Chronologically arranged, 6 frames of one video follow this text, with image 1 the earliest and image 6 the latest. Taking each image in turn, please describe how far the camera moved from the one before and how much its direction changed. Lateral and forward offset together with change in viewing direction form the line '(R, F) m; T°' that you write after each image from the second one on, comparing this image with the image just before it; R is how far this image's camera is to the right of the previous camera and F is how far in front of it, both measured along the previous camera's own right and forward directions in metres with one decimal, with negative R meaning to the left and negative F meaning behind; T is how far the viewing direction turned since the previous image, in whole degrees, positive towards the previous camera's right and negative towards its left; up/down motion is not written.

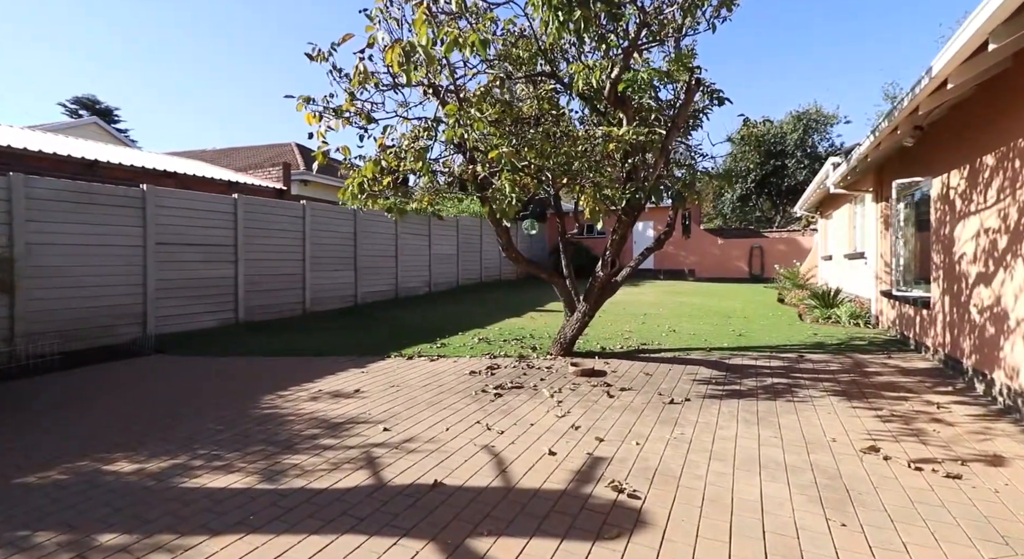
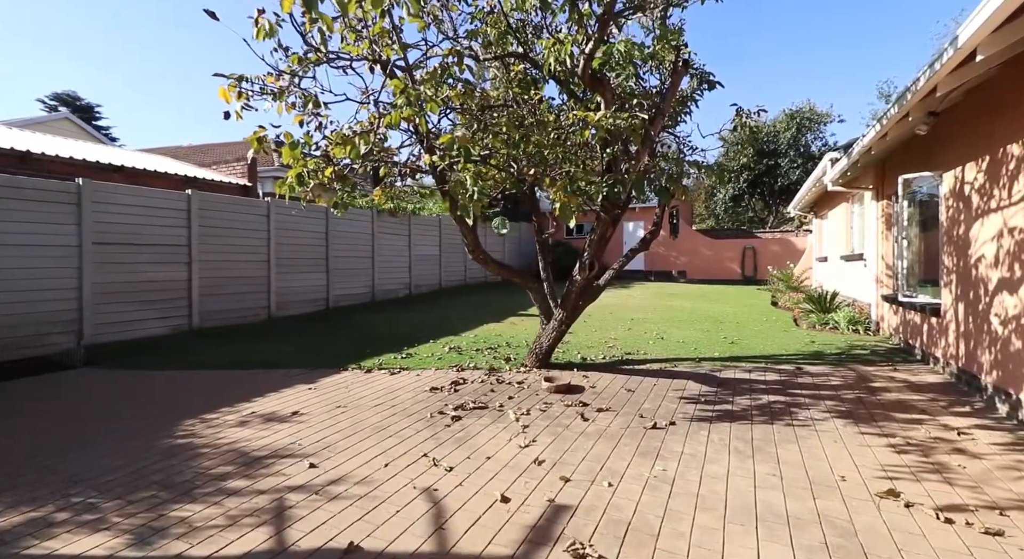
(+0.3, +0.7) m; +1°
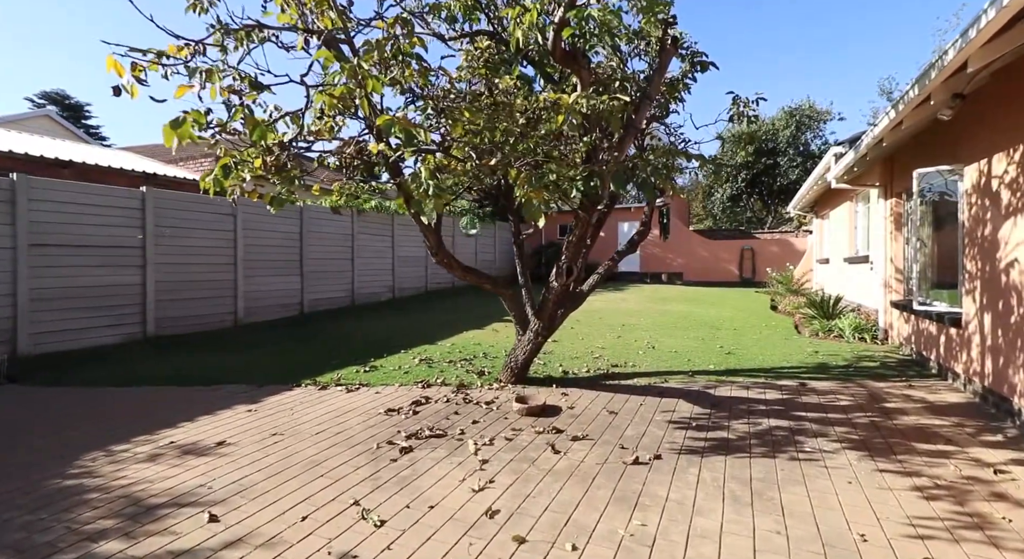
(+0.3, +0.7) m; 0°
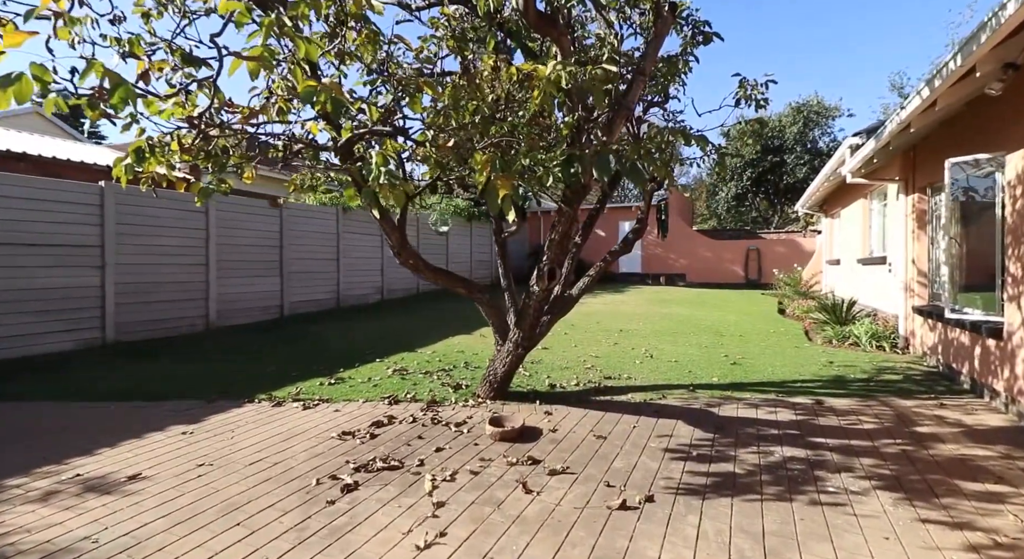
(+0.2, +0.7) m; 0°
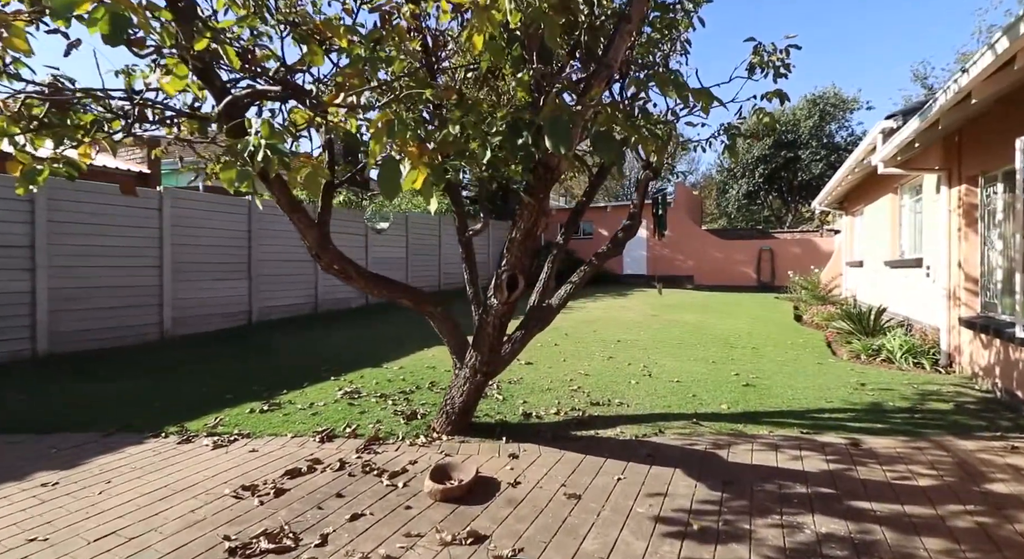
(+0.4, +1.1) m; -1°
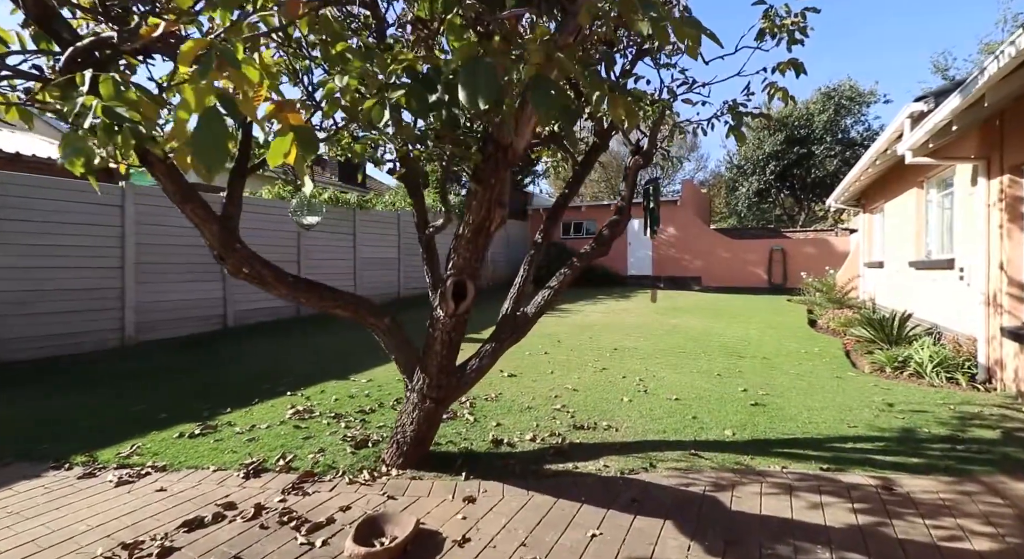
(+0.3, +0.8) m; -1°
